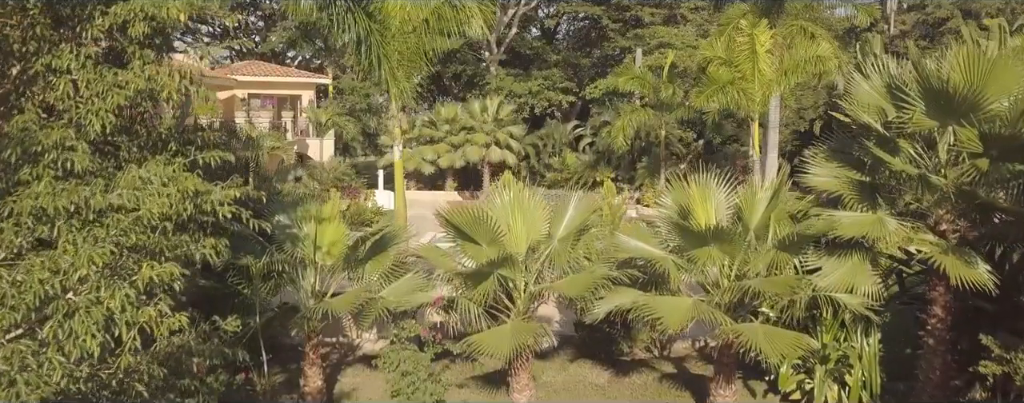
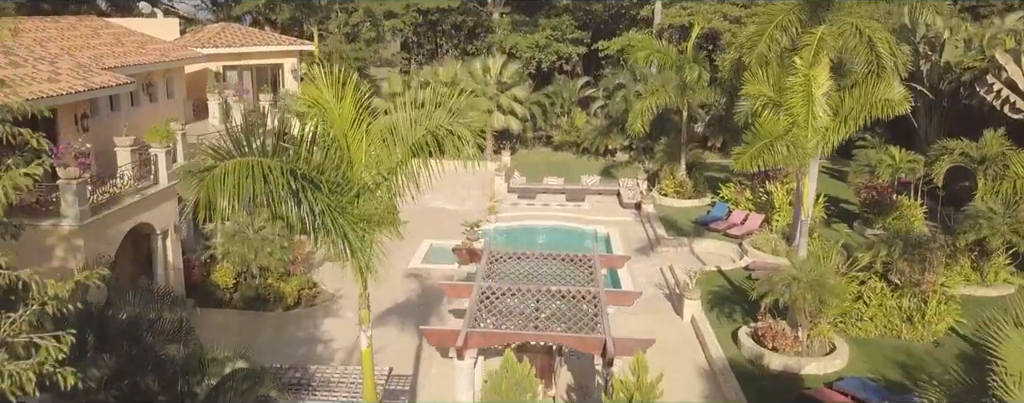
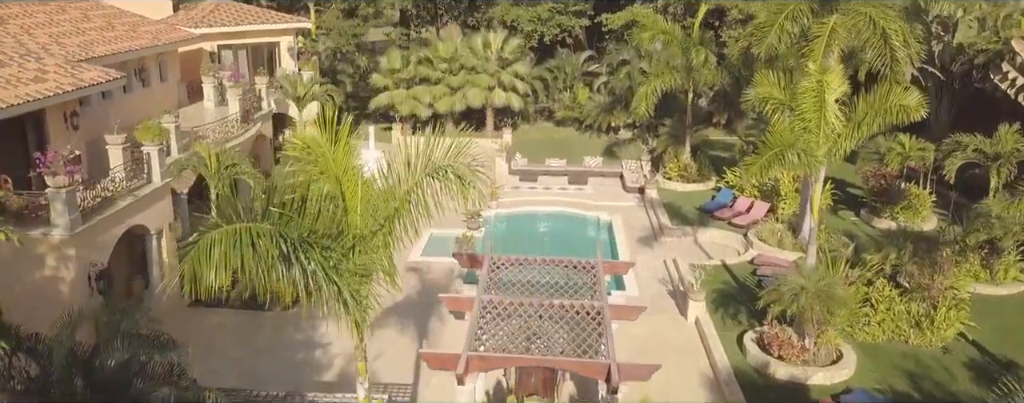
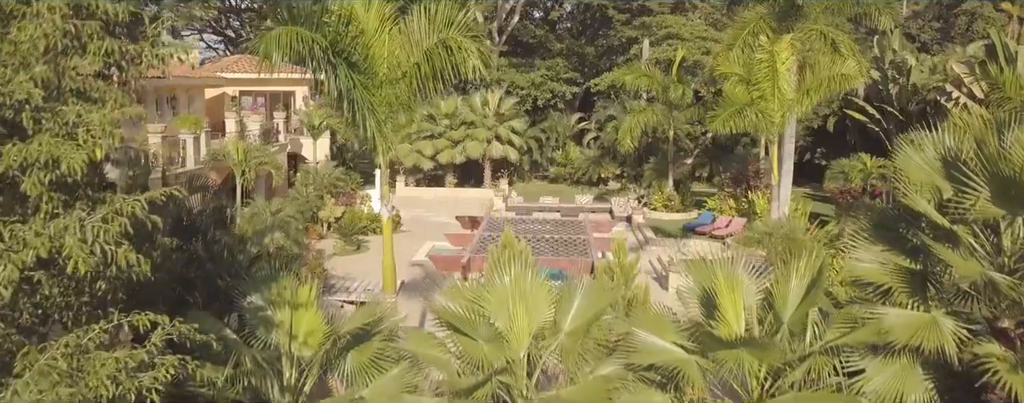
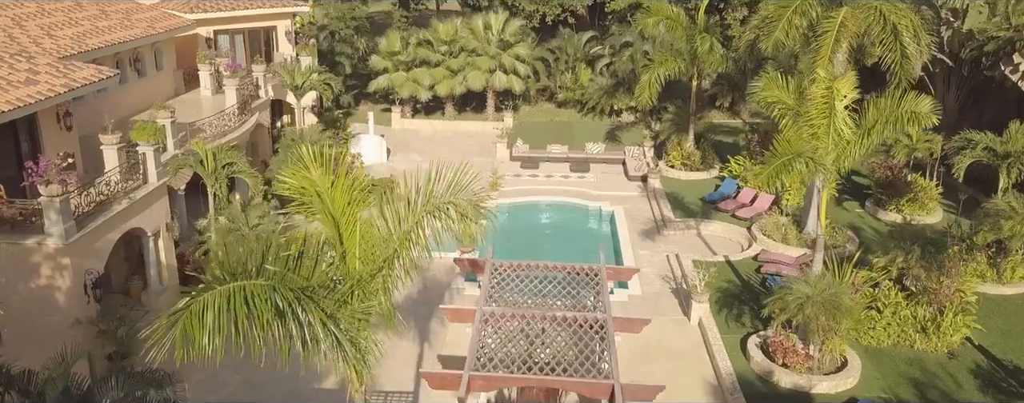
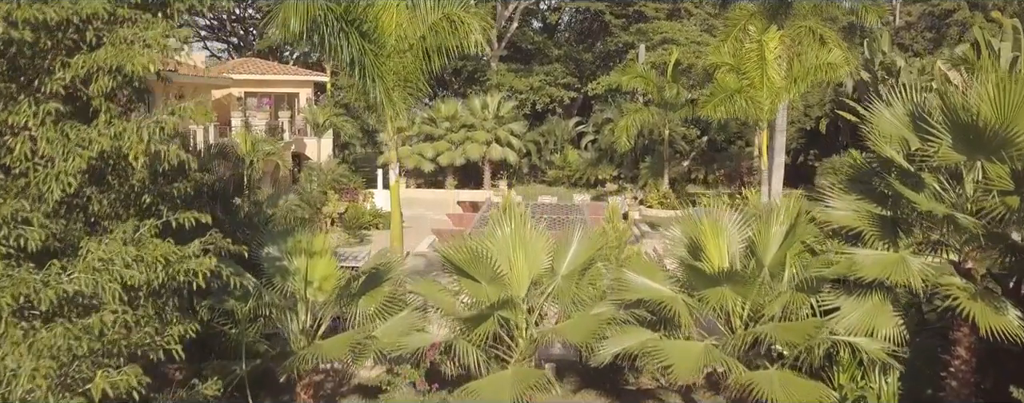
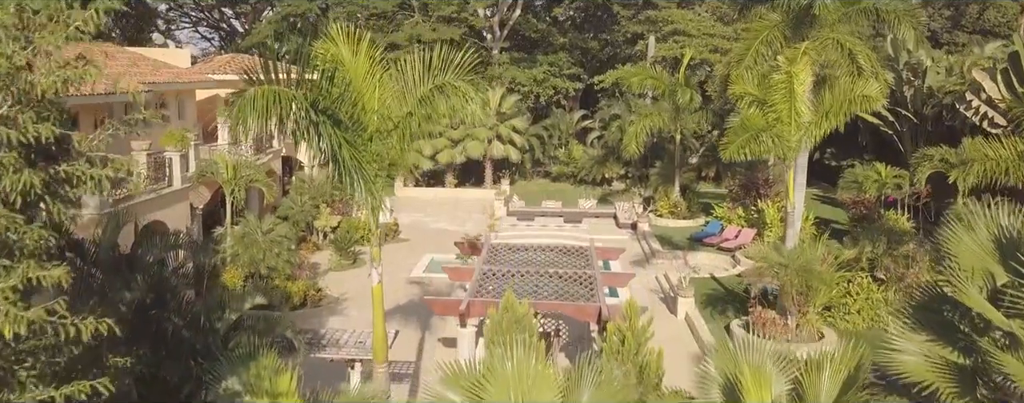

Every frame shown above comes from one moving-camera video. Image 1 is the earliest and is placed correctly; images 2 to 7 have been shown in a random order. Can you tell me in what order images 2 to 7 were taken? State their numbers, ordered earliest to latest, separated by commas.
6, 4, 7, 2, 3, 5
